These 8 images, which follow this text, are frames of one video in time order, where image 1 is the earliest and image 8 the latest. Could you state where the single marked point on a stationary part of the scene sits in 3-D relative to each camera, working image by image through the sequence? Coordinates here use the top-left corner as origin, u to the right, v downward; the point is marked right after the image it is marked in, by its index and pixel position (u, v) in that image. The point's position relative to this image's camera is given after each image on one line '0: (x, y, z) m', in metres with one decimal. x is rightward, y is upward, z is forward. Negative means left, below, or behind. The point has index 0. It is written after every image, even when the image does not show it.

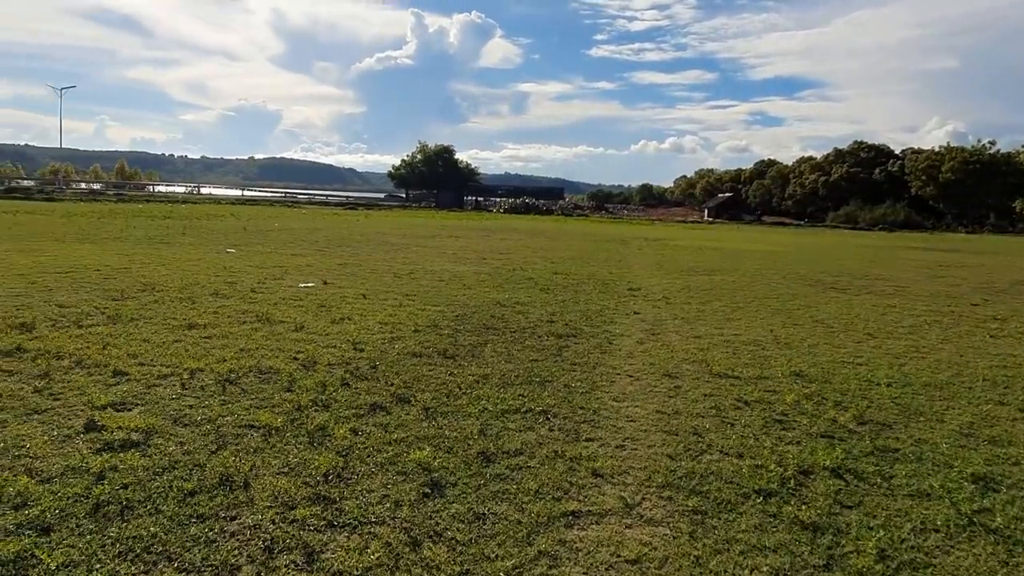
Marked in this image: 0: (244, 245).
0: (-5.1, +0.8, +14.1) m
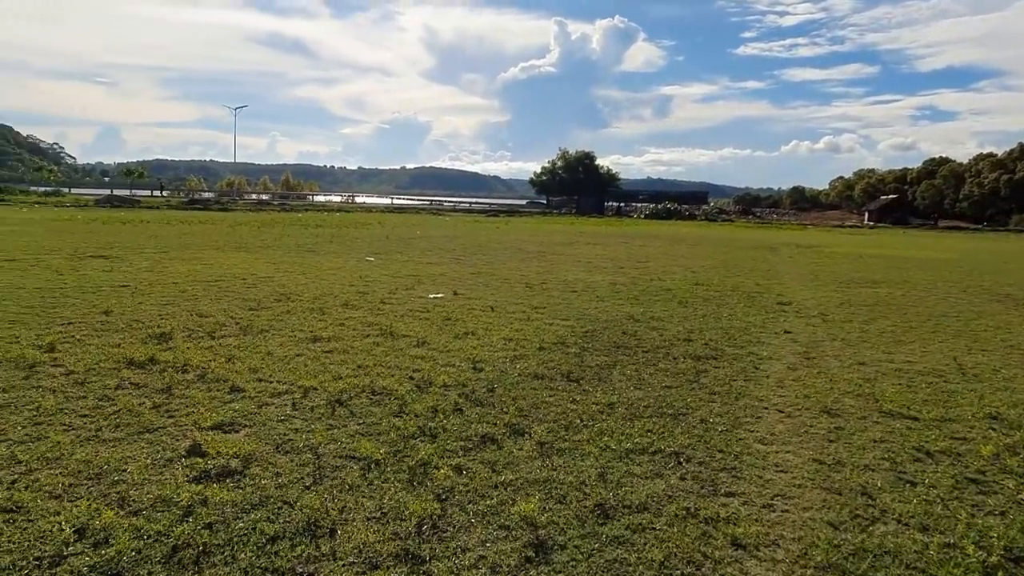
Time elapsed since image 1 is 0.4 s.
0: (-2.5, +0.7, +14.4) m
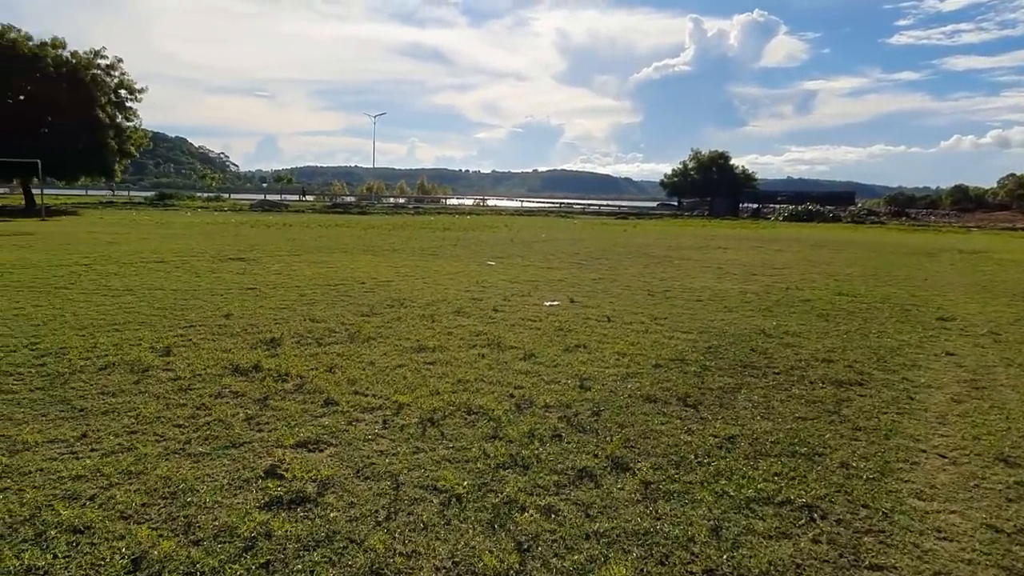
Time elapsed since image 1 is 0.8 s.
0: (-0.1, +0.6, +14.2) m
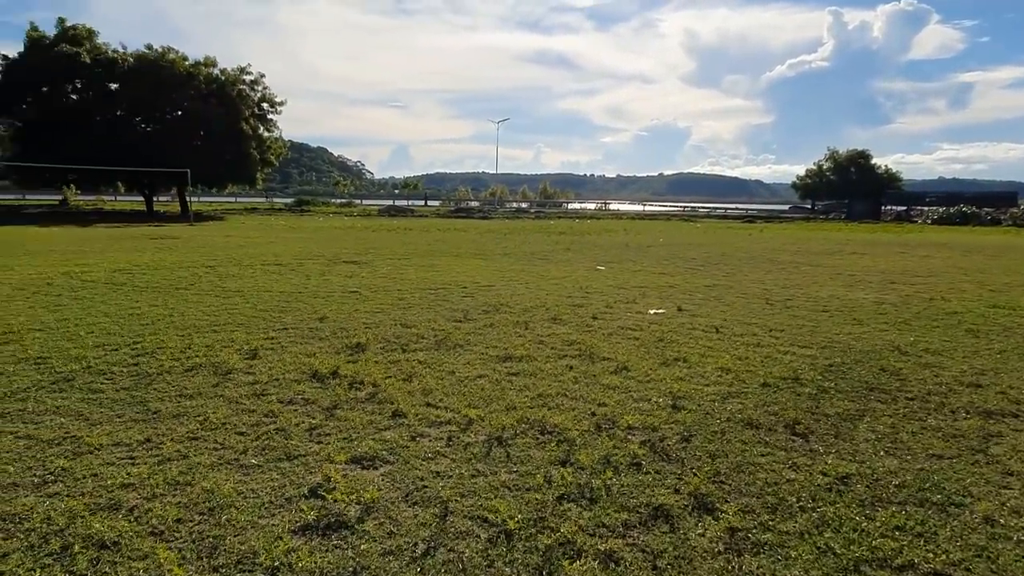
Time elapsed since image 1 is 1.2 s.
0: (+2.0, +0.5, +13.7) m
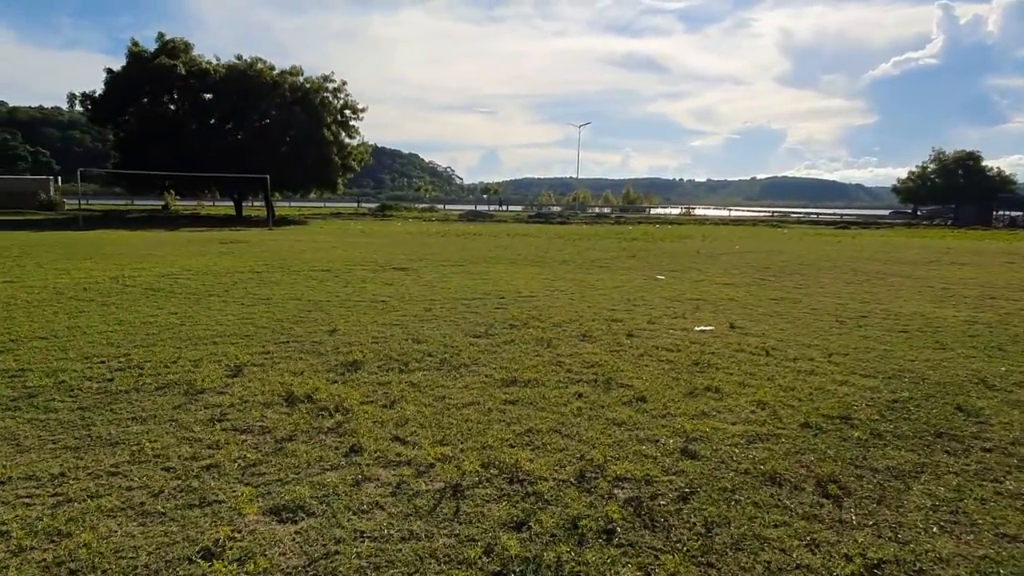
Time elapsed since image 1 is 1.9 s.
0: (+3.0, +0.3, +12.9) m
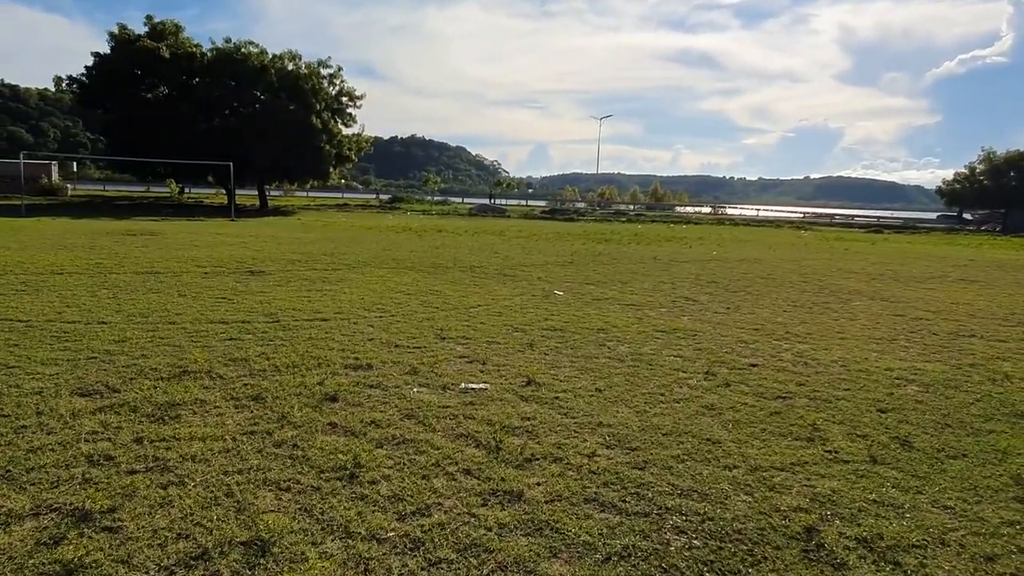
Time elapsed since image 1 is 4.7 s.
0: (+1.3, +0.1, +10.6) m
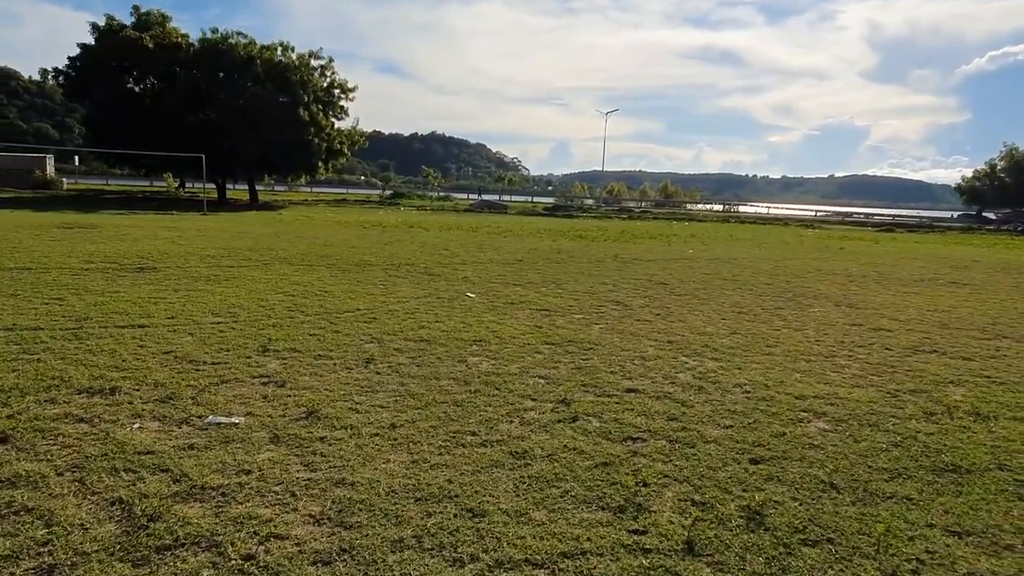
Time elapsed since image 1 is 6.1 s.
0: (+0.3, 0.0, +9.5) m
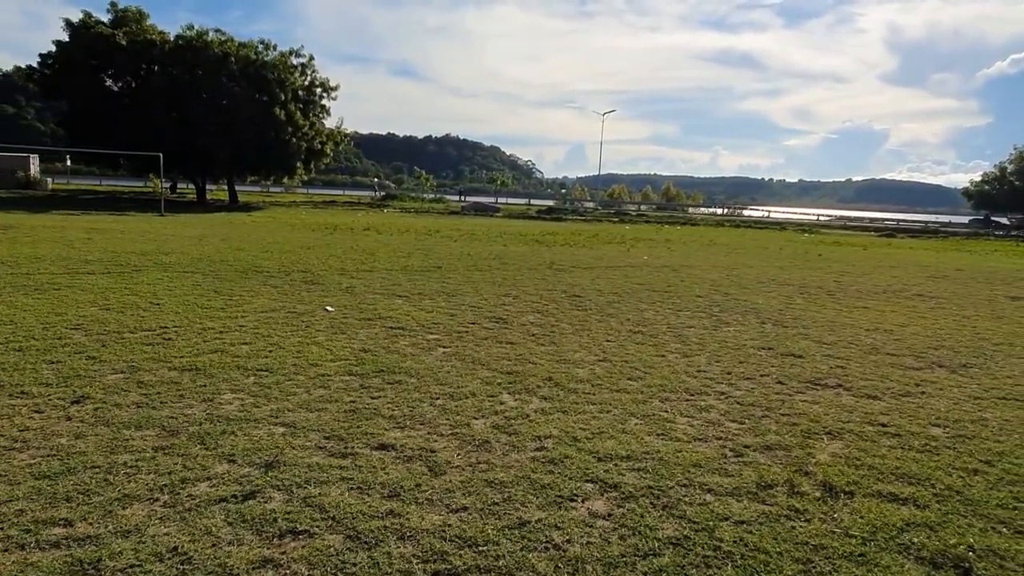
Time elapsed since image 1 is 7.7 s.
0: (-1.0, -0.1, +8.4) m
